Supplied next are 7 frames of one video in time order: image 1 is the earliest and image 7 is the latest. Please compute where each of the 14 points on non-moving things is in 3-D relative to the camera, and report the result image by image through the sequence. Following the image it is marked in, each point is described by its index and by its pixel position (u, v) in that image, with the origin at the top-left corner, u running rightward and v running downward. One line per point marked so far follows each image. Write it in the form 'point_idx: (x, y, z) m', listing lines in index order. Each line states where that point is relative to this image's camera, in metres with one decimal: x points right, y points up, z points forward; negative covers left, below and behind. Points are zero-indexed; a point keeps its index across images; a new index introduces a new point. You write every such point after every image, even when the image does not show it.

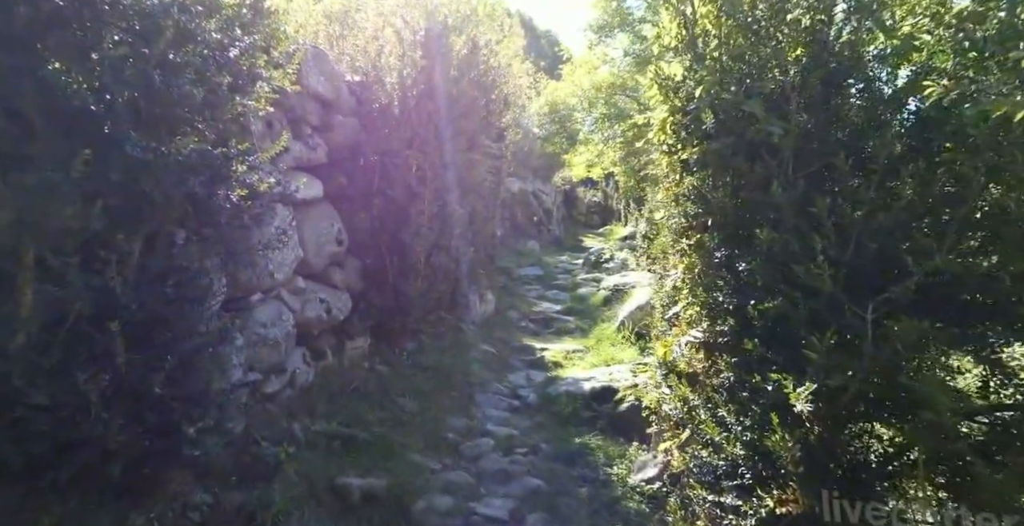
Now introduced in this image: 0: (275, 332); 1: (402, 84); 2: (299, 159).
0: (-1.6, -0.5, +4.7) m
1: (-1.0, +1.6, +6.4) m
2: (-1.6, +0.8, +5.4) m
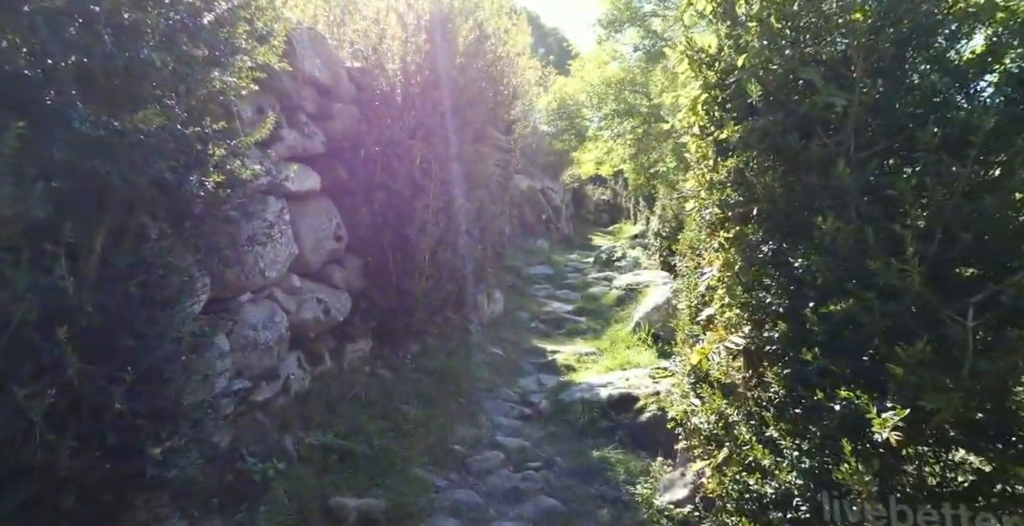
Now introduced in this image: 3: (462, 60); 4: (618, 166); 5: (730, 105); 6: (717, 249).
0: (-1.5, -0.5, +4.3) m
1: (-0.9, +1.7, +6.1) m
2: (-1.6, +0.8, +5.0) m
3: (-0.5, +2.0, +6.8) m
4: (+1.8, +1.6, +11.7) m
5: (+1.0, +0.7, +3.1) m
6: (+1.0, +0.1, +3.3) m
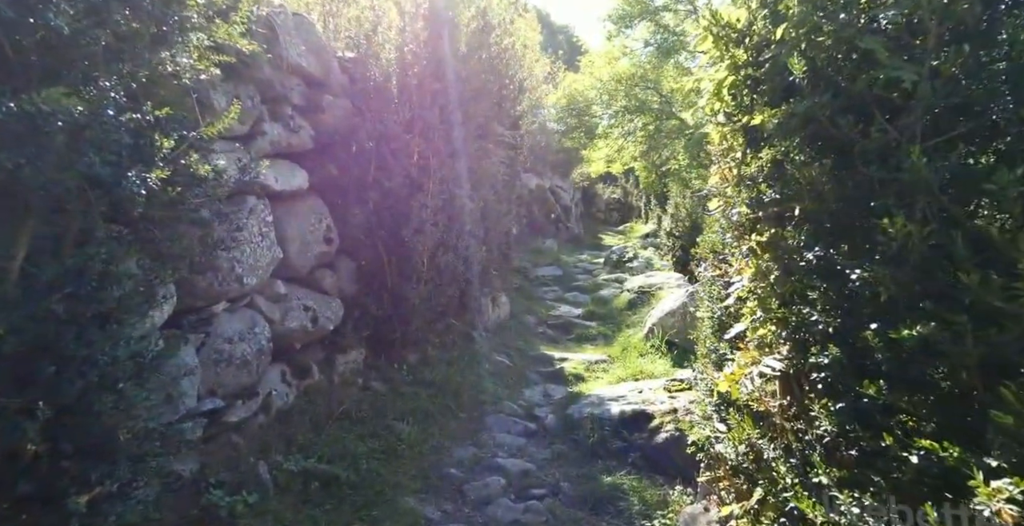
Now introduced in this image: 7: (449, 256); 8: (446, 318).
0: (-1.5, -0.5, +3.9) m
1: (-0.9, +1.6, +5.7) m
2: (-1.5, +0.8, +4.6) m
3: (-0.5, +1.9, +6.4) m
4: (+1.9, +1.6, +11.3) m
5: (+1.0, +0.7, +2.7) m
6: (+1.0, 0.0, +2.9) m
7: (-0.6, +0.1, +6.1) m
8: (-0.6, -0.5, +6.2) m
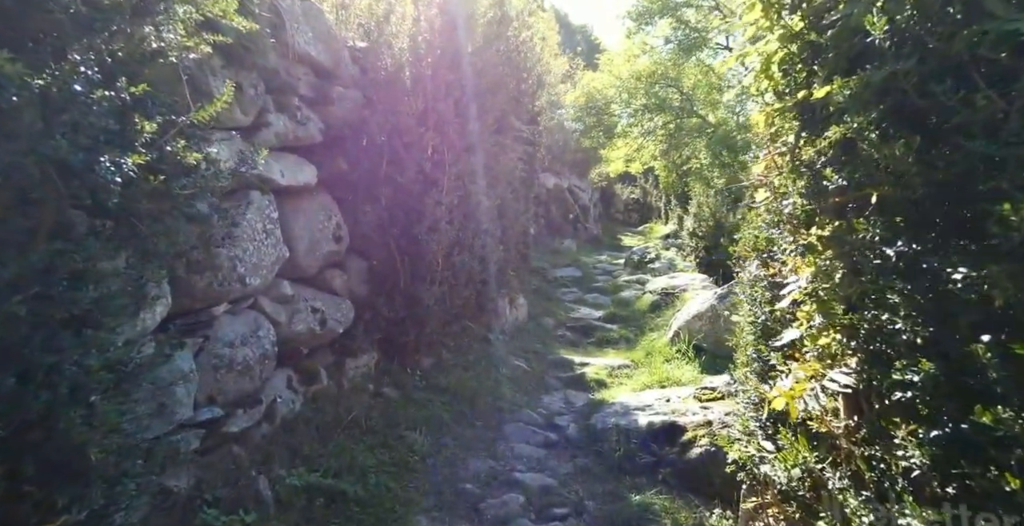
0: (-1.4, -0.5, +3.7) m
1: (-0.8, +1.6, +5.4) m
2: (-1.4, +0.8, +4.3) m
3: (-0.3, +1.9, +6.1) m
4: (+2.2, +1.6, +10.9) m
5: (+1.0, +0.7, +2.4) m
6: (+1.1, 0.0, +2.6) m
7: (-0.4, +0.1, +5.9) m
8: (-0.4, -0.5, +5.9) m
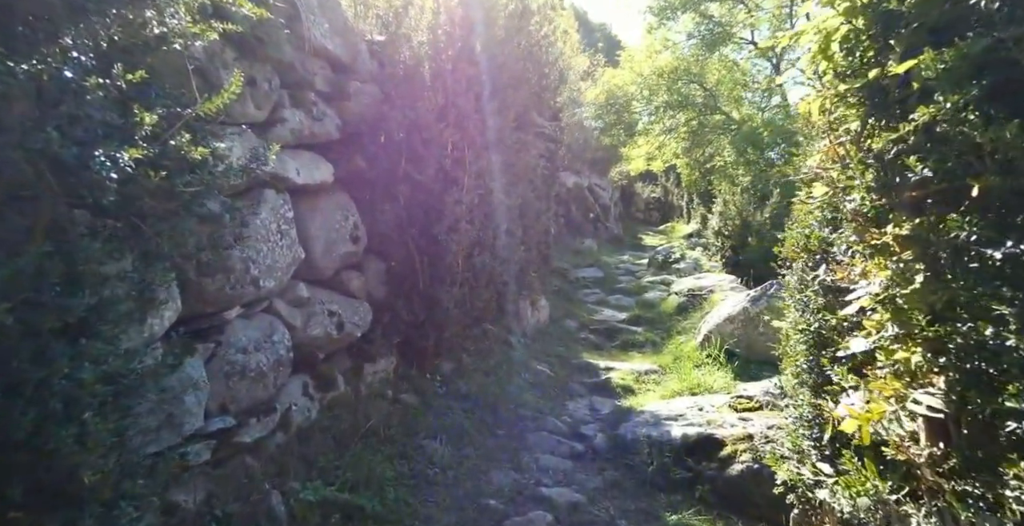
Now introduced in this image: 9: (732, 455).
0: (-1.3, -0.5, +3.5) m
1: (-0.6, +1.6, +5.2) m
2: (-1.3, +0.8, +4.2) m
3: (-0.1, +1.9, +5.9) m
4: (+2.5, +1.6, +10.7) m
5: (+1.1, +0.7, +2.1) m
6: (+1.2, 0.0, +2.3) m
7: (-0.2, +0.1, +5.7) m
8: (-0.2, -0.5, +5.7) m
9: (+1.2, -1.1, +4.0) m
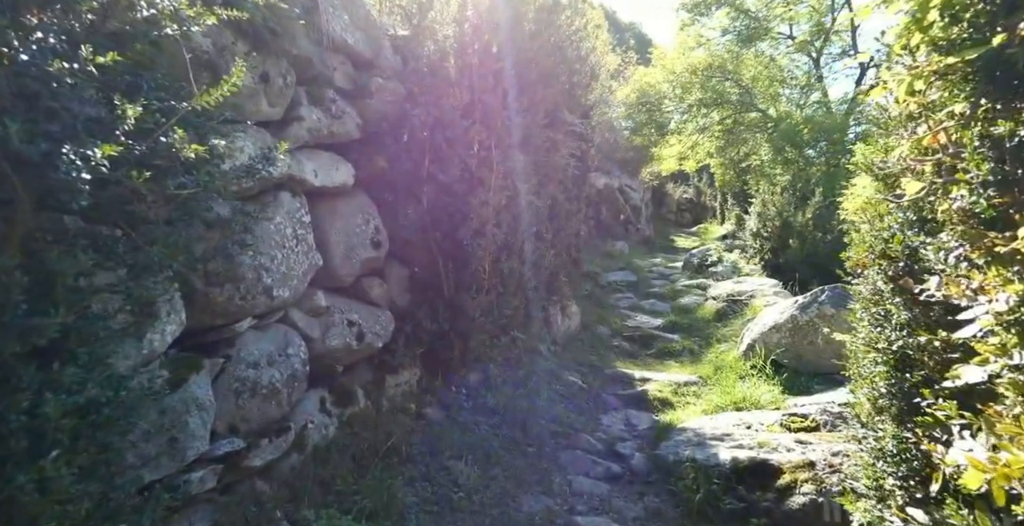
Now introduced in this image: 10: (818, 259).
0: (-1.1, -0.5, +3.3) m
1: (-0.4, +1.6, +4.9) m
2: (-1.1, +0.7, +3.9) m
3: (+0.2, +1.9, +5.6) m
4: (+2.9, +1.5, +10.2) m
5: (+1.2, +0.6, +1.8) m
6: (+1.3, 0.0, +2.0) m
7: (0.0, 0.0, +5.4) m
8: (0.0, -0.5, +5.4) m
9: (+1.4, -1.1, +3.6) m
10: (+4.5, +0.1, +10.3) m
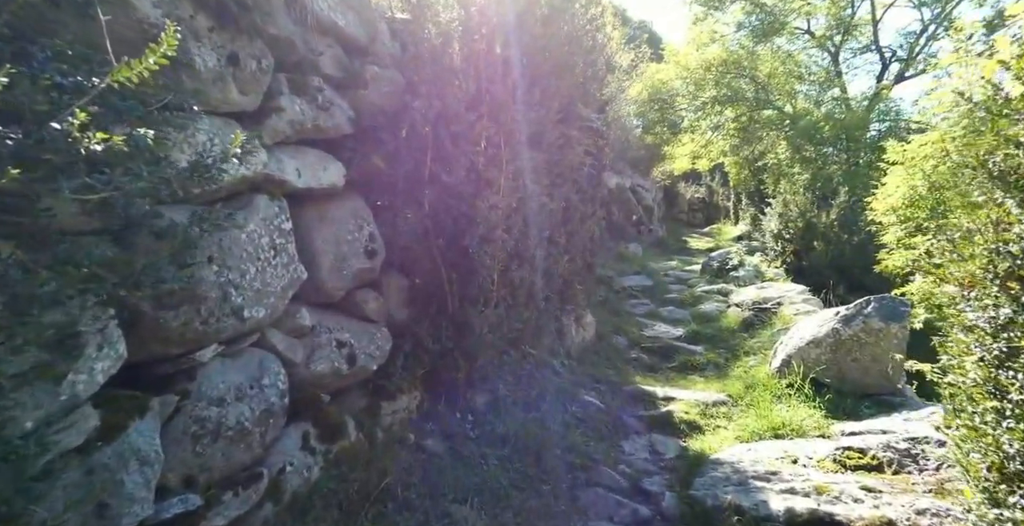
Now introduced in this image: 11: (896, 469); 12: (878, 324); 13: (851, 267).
0: (-1.1, -0.6, +2.7) m
1: (-0.3, +1.5, +4.4) m
2: (-1.0, +0.7, +3.4) m
3: (+0.2, +1.8, +5.1) m
4: (+3.1, +1.5, +9.7) m
5: (+1.3, +0.6, +1.2) m
6: (+1.3, -0.1, +1.5) m
7: (+0.1, 0.0, +4.8) m
8: (+0.1, -0.6, +4.9) m
9: (+1.5, -1.2, +3.1) m
10: (+4.6, 0.0, +9.7) m
11: (+2.0, -1.1, +3.7) m
12: (+2.7, -0.4, +5.2) m
13: (+4.7, -0.1, +9.6) m
